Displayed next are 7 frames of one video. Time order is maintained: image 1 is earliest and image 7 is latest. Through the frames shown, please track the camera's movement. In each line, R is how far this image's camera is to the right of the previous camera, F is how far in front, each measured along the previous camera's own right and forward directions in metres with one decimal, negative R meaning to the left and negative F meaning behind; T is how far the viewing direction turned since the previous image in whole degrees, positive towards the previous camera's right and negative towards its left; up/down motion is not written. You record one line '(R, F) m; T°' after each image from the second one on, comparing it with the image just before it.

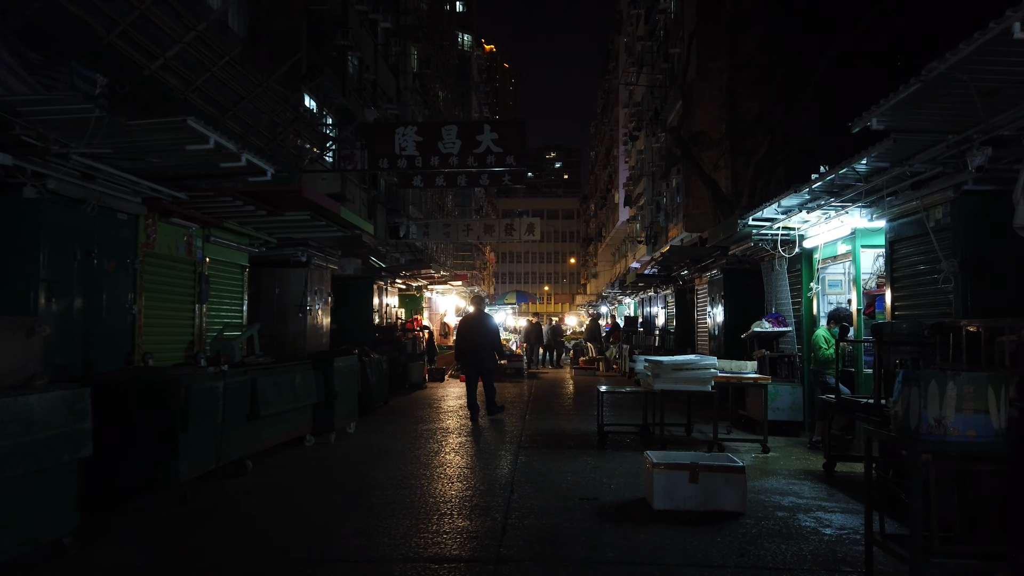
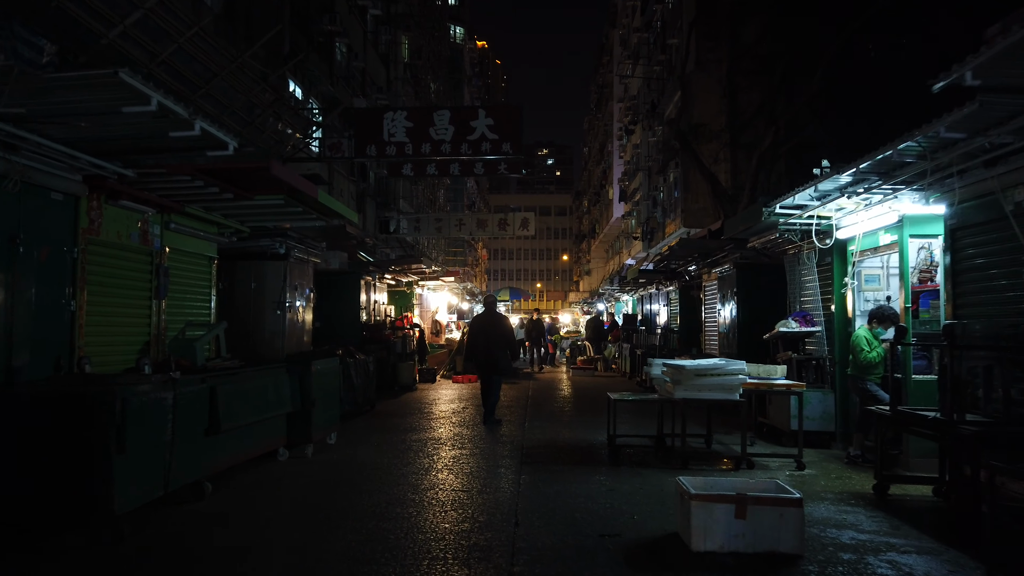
(-0.1, +1.0) m; +1°
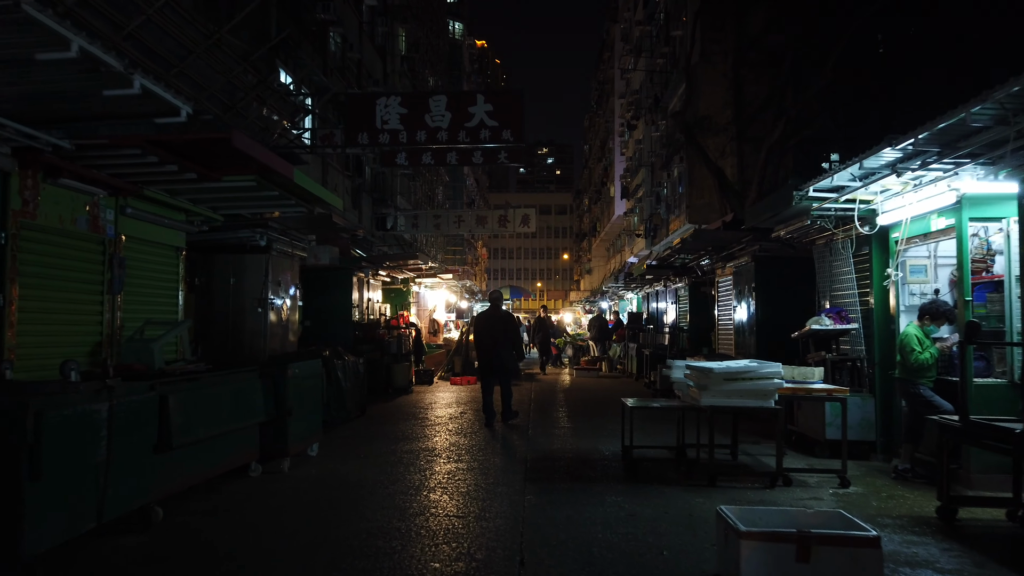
(0.0, +0.9) m; 0°
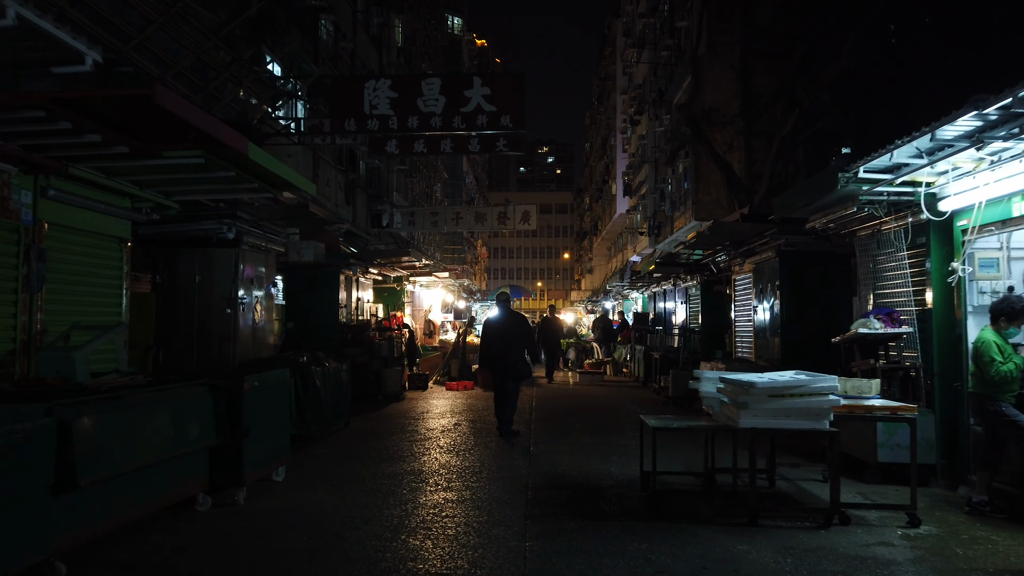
(0.0, +1.1) m; 0°
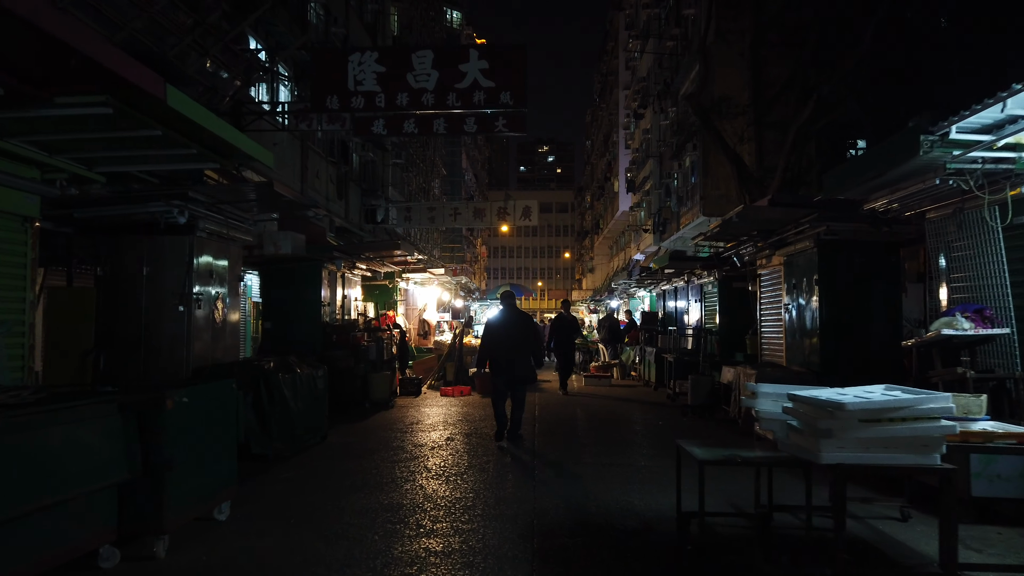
(0.0, +1.3) m; 0°
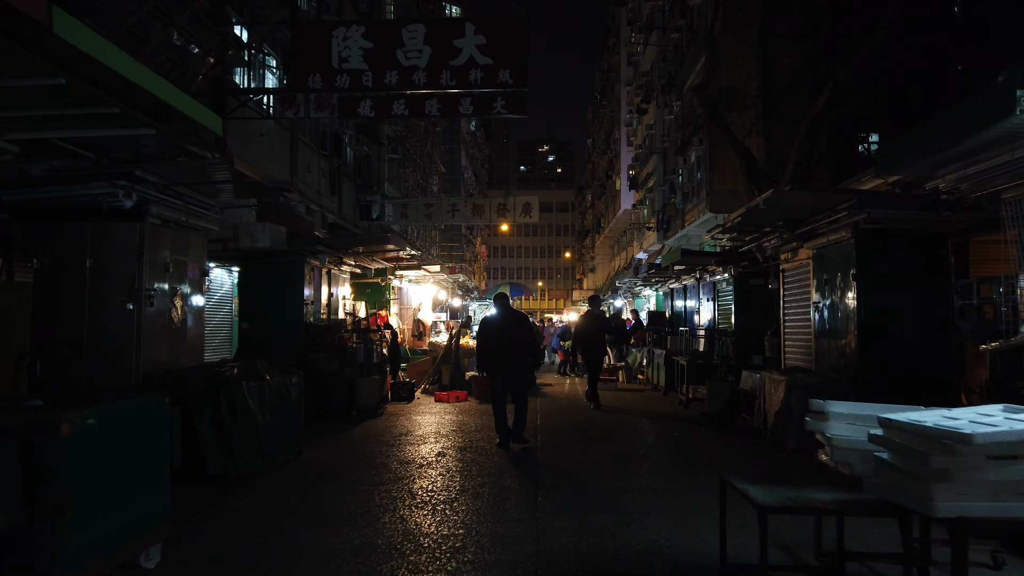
(0.0, +1.0) m; 0°
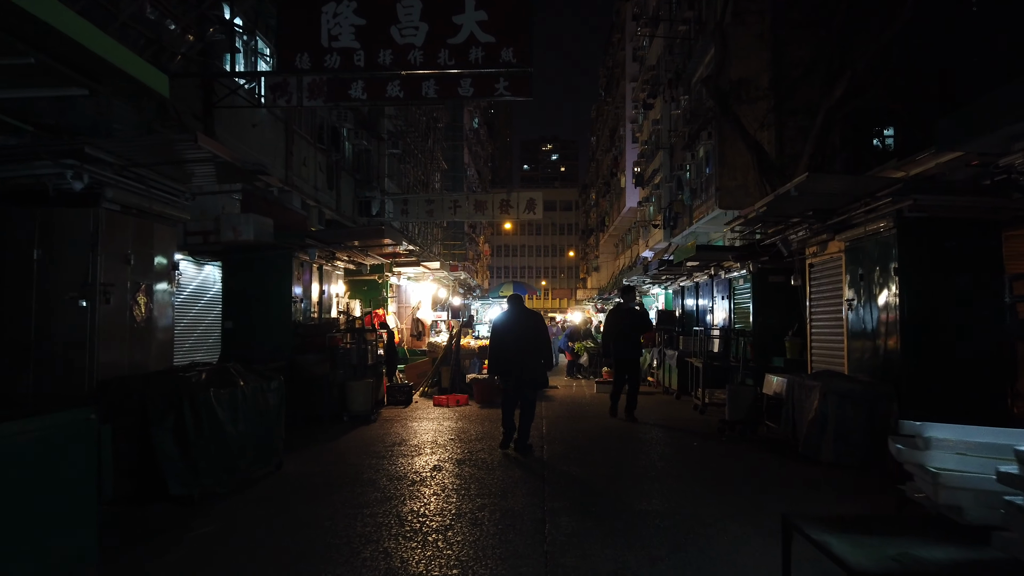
(0.0, +0.8) m; 0°
